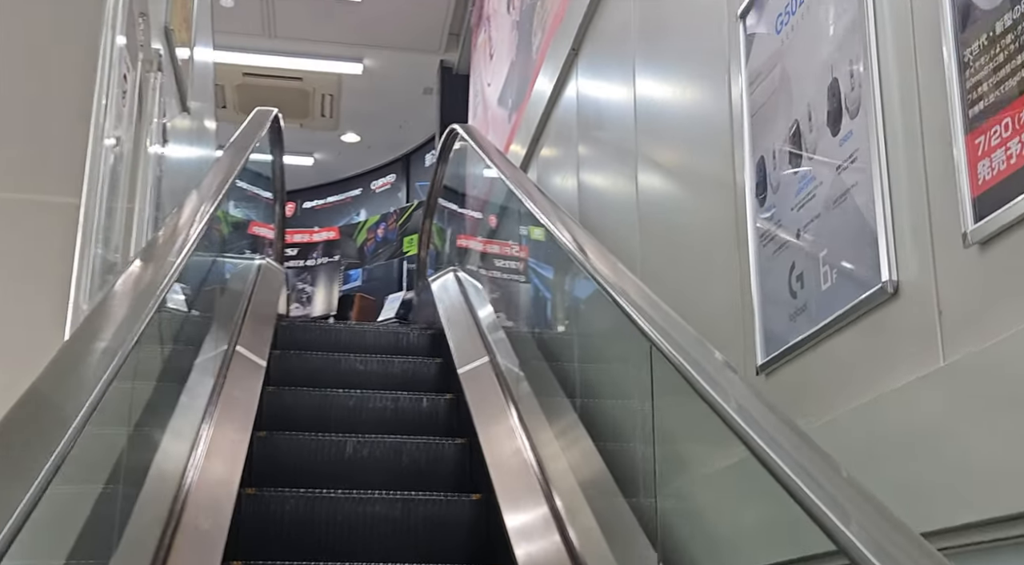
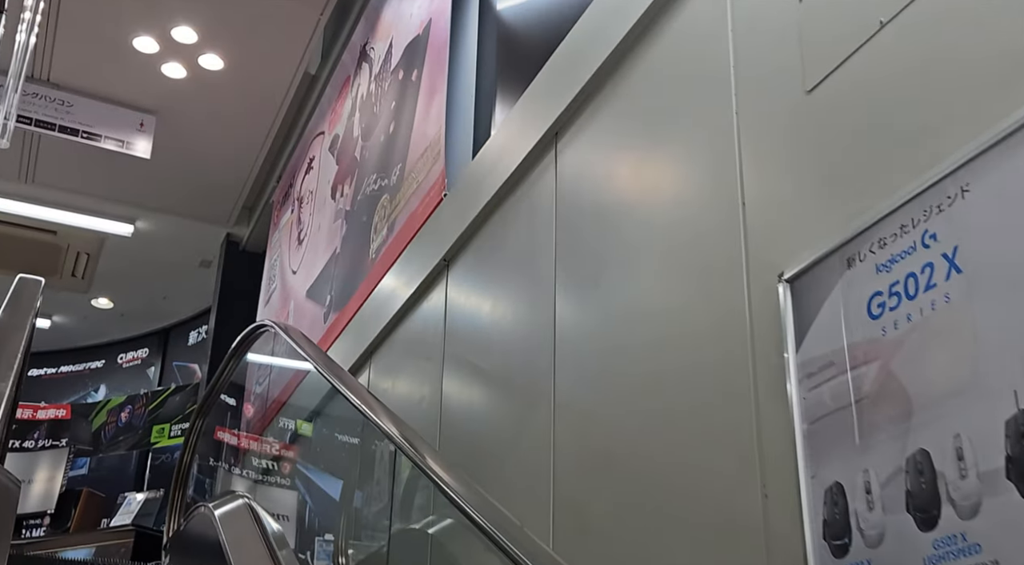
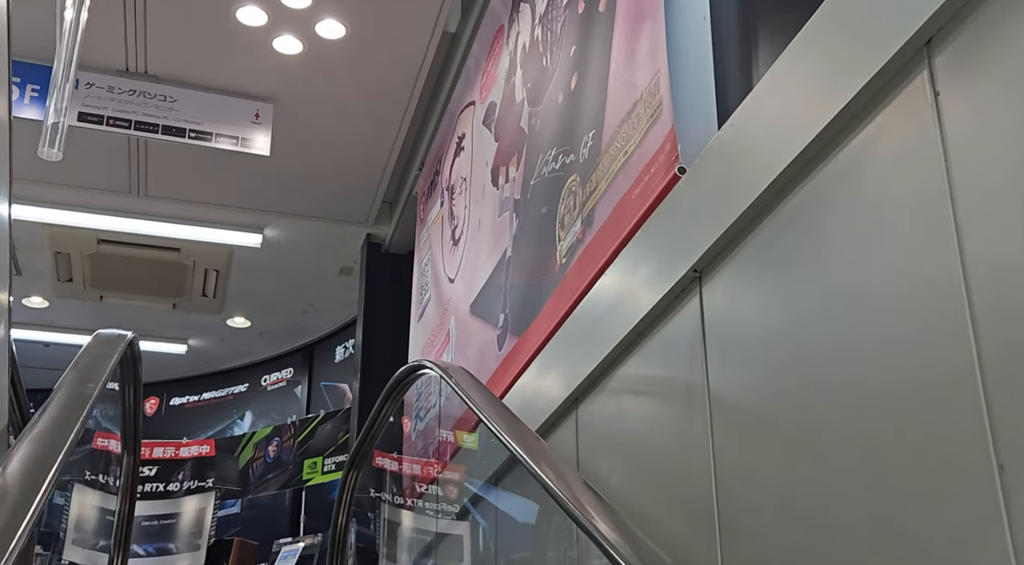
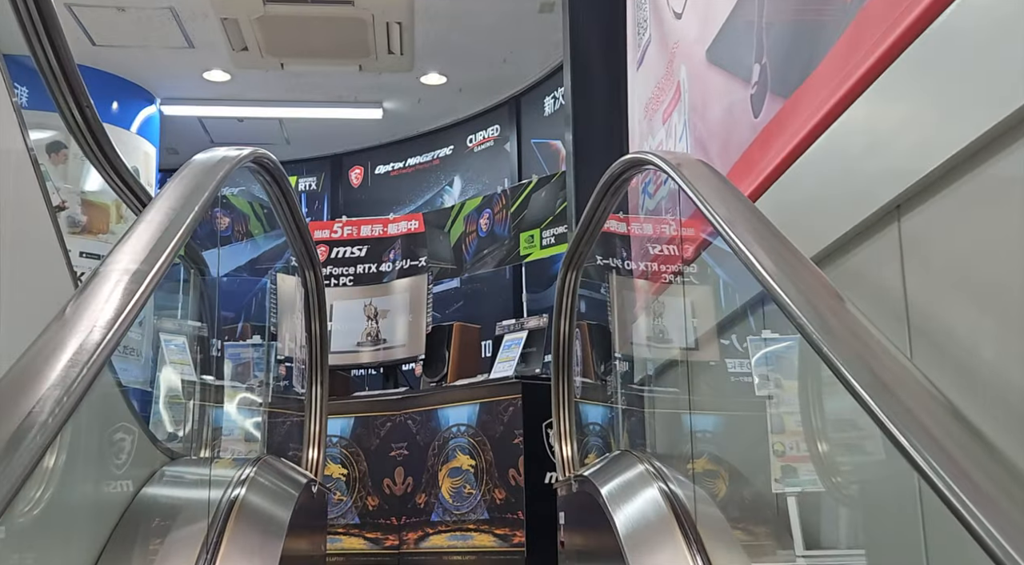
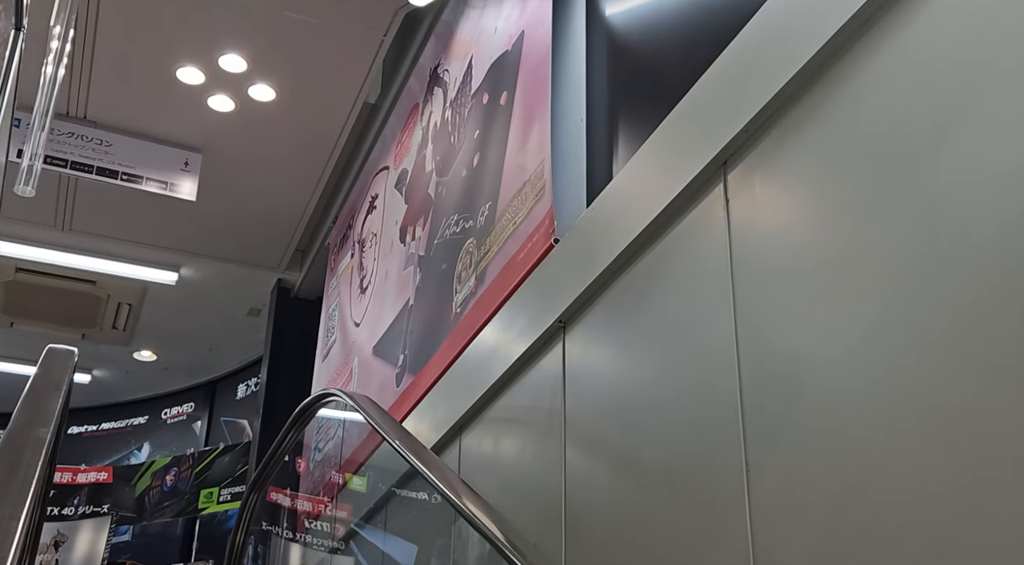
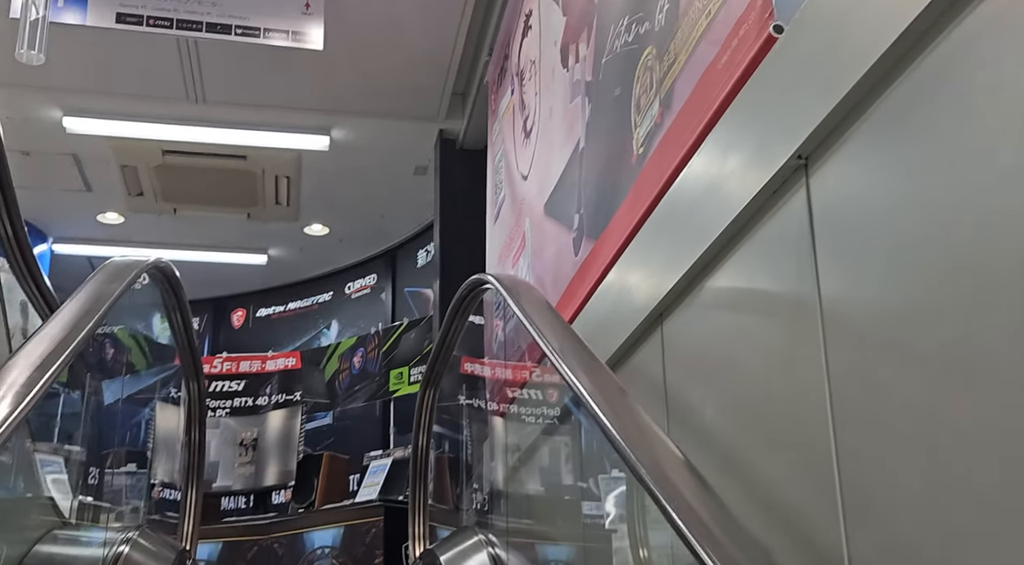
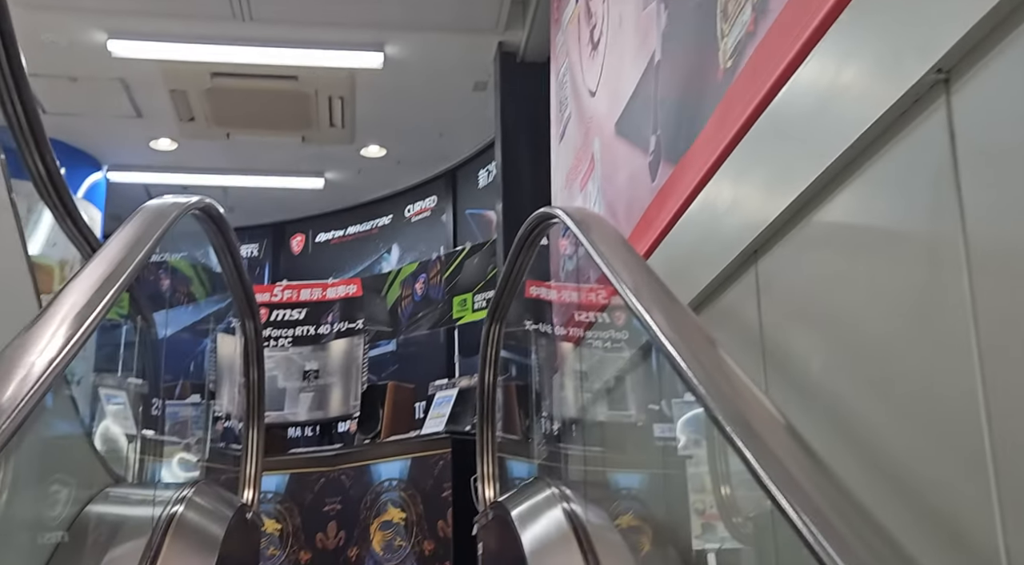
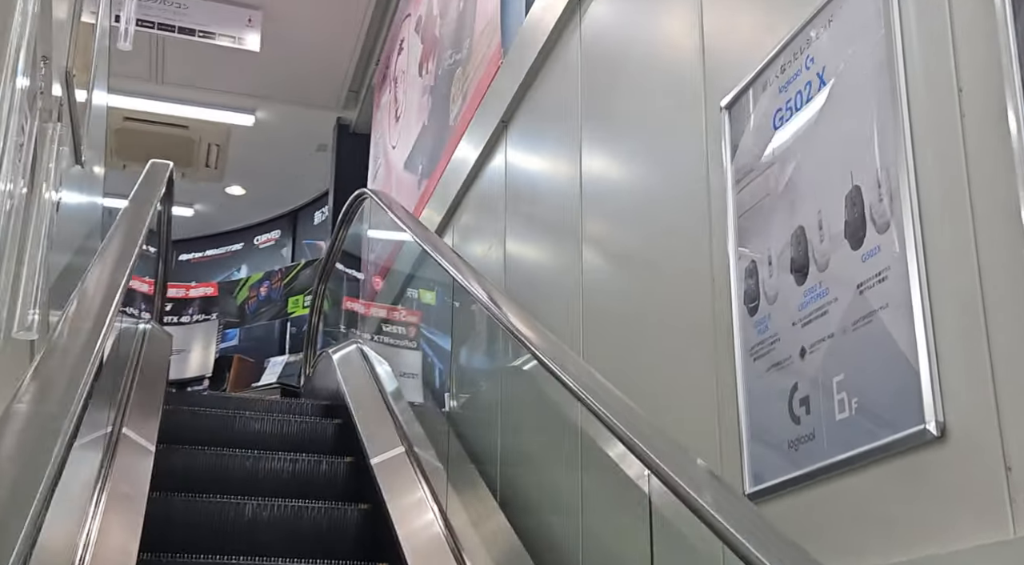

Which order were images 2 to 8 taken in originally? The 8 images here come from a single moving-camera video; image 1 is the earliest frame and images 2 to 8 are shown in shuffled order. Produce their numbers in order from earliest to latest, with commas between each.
8, 2, 5, 3, 6, 7, 4
